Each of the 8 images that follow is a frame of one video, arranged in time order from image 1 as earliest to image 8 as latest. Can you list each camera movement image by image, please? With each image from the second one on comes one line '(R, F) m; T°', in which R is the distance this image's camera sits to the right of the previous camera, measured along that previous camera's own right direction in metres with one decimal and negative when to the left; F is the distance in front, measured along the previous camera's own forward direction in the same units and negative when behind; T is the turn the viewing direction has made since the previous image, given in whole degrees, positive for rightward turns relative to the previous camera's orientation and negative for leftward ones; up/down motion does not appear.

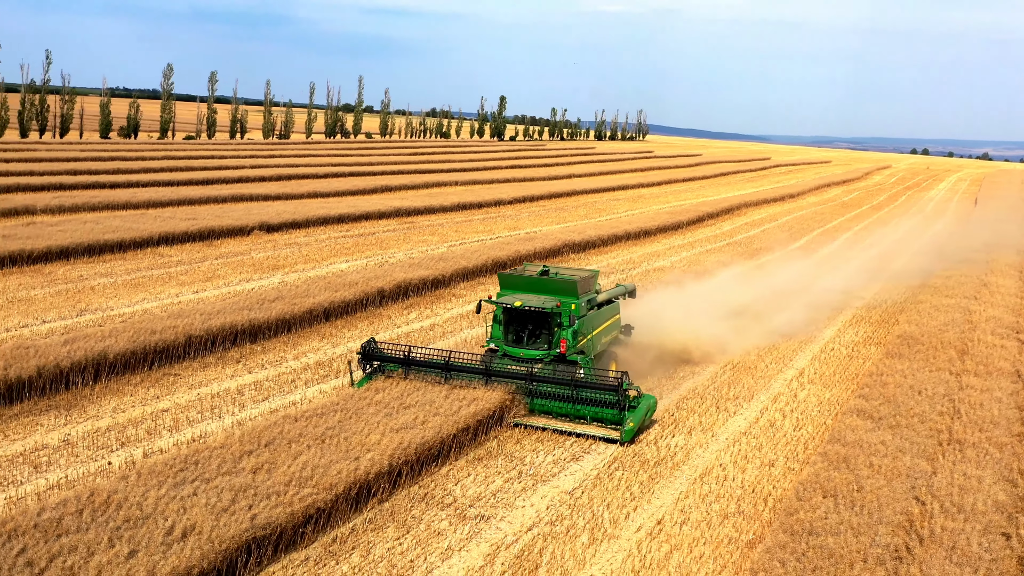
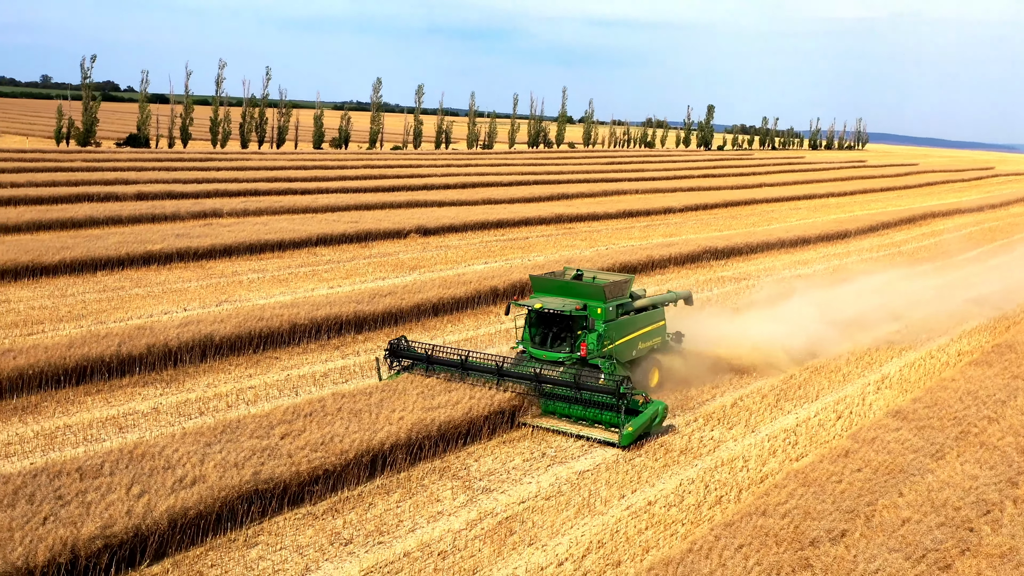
(+2.0, -0.6) m; -11°
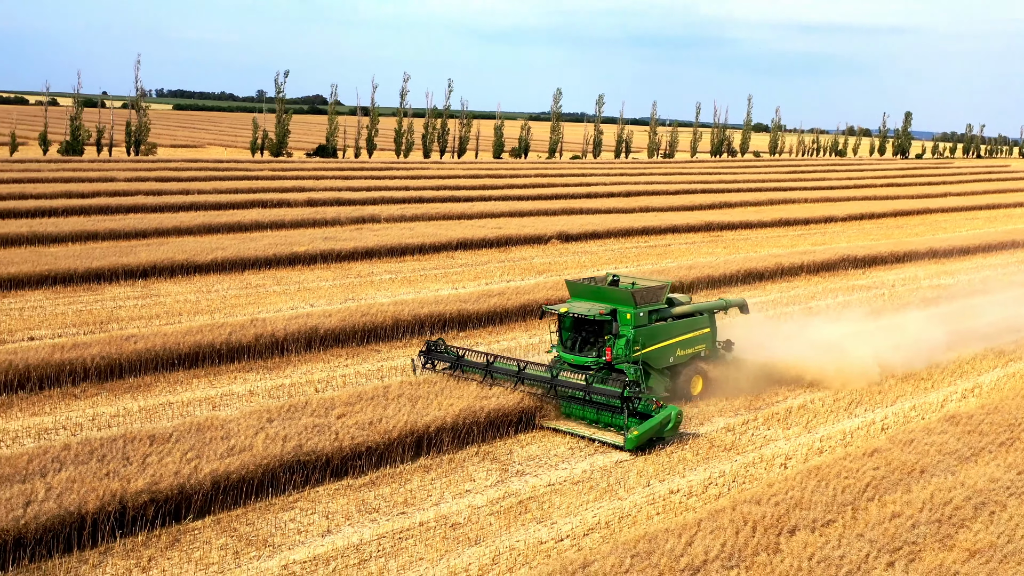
(+1.6, -0.6) m; -10°
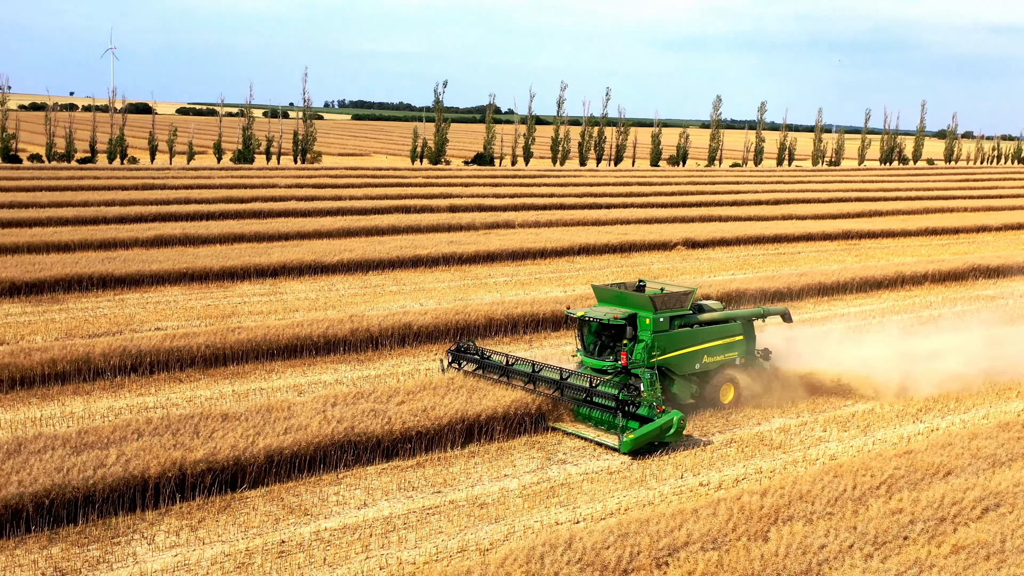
(+1.3, -0.6) m; -8°
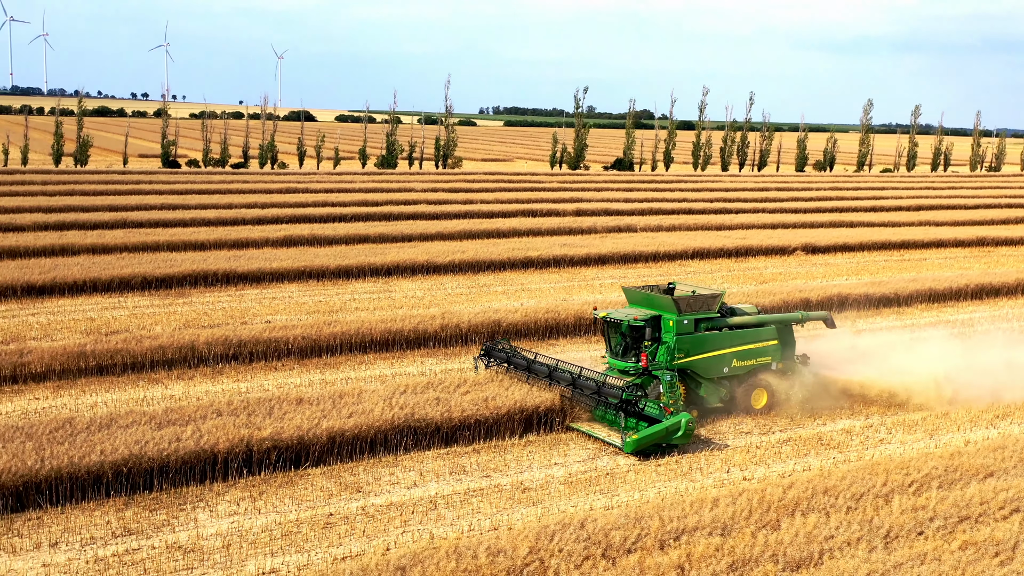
(+1.0, -0.5) m; -8°
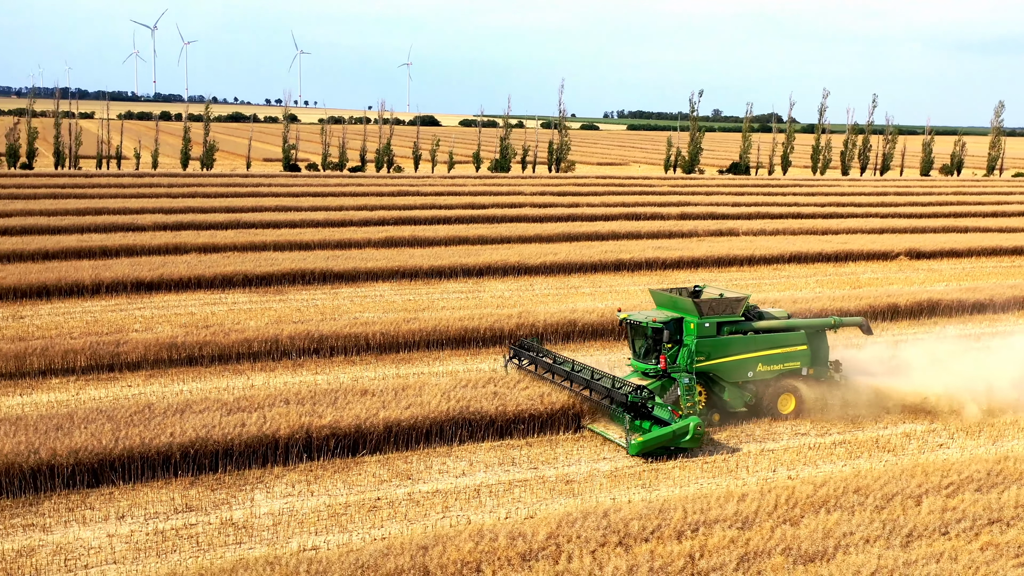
(+0.8, -0.3) m; -6°
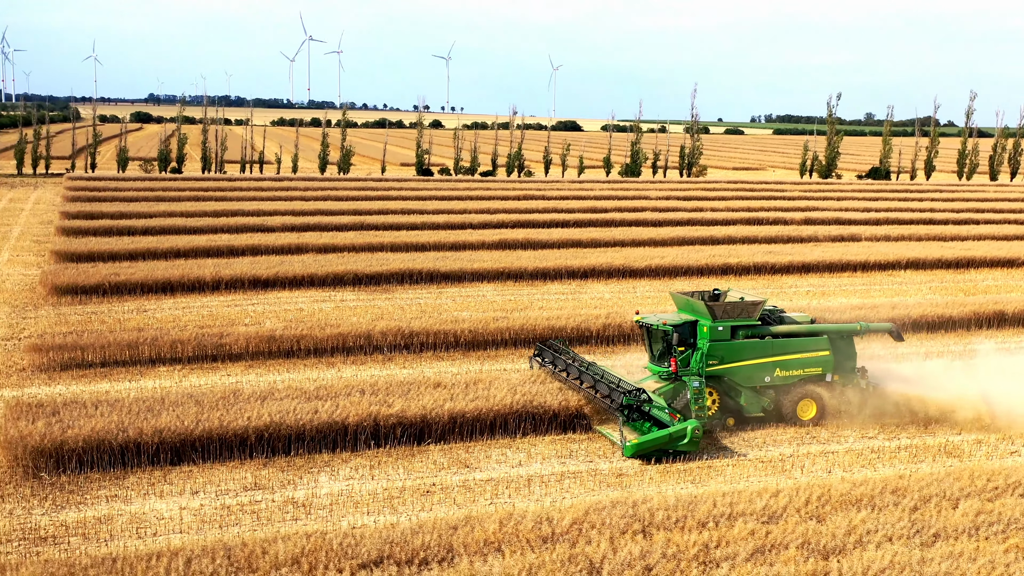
(+0.9, -0.4) m; -7°
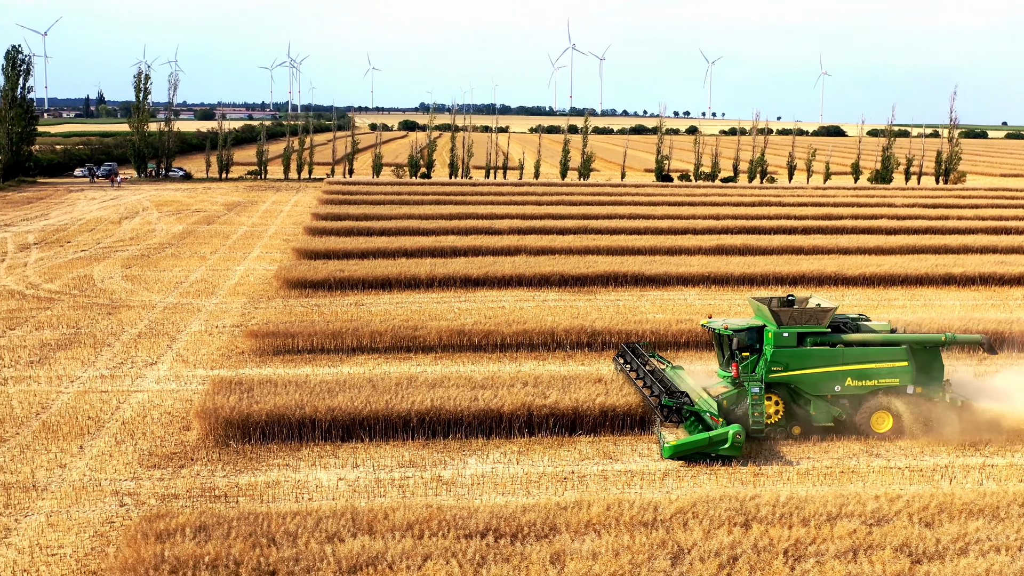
(+1.2, -0.4) m; -13°
